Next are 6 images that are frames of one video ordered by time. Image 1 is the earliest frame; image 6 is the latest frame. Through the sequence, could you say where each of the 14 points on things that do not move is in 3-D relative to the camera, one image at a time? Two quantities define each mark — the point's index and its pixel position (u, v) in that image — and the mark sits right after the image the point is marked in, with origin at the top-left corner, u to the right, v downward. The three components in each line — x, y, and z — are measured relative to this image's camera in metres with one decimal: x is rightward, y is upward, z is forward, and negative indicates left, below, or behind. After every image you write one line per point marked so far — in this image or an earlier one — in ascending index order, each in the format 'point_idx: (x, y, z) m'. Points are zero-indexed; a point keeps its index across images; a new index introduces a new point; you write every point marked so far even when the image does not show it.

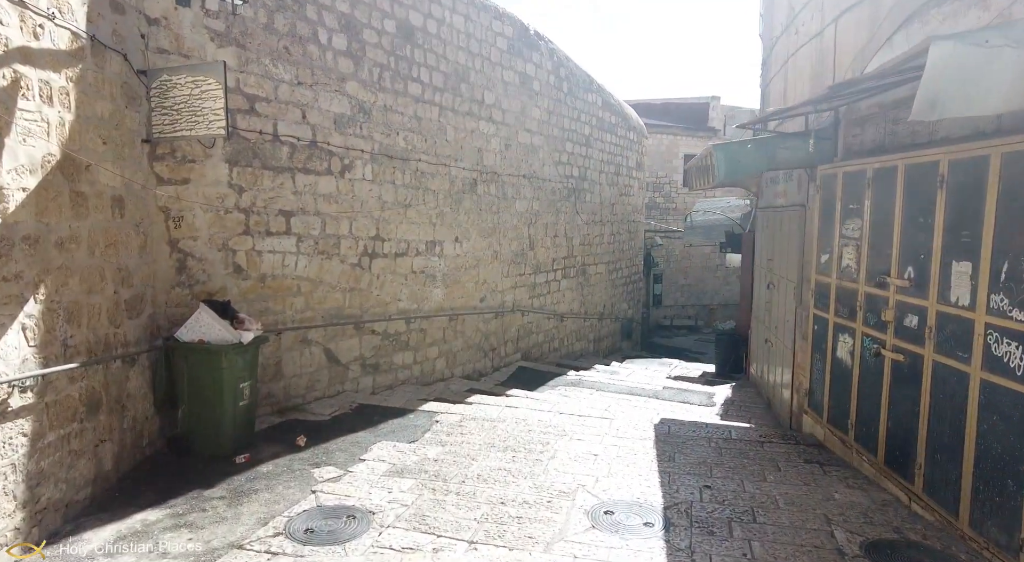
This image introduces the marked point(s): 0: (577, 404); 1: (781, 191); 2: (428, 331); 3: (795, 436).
0: (+0.6, -1.2, +6.8) m
1: (+2.5, +0.8, +6.9) m
2: (-0.8, -0.5, +7.4) m
3: (+2.0, -1.1, +5.2) m
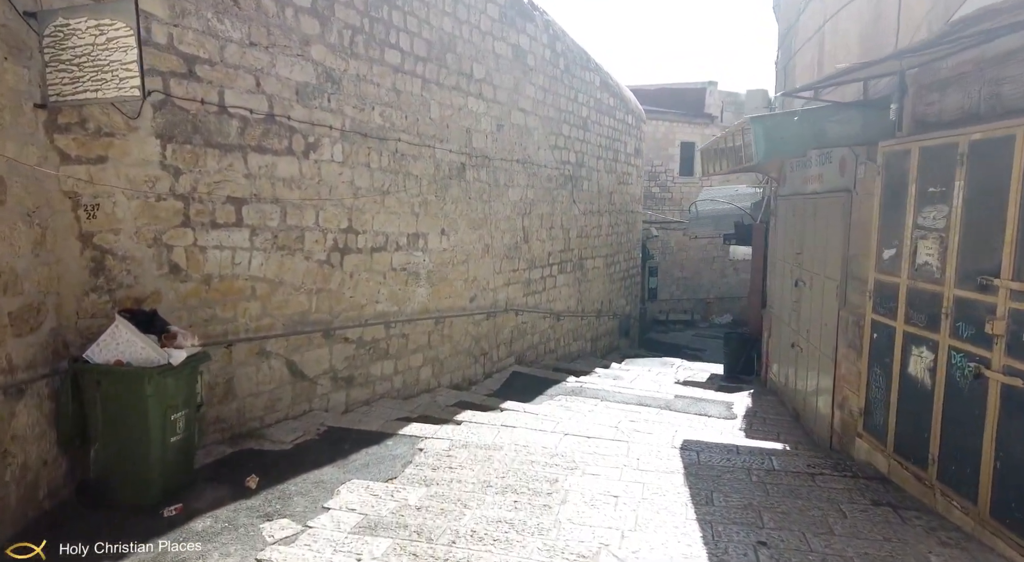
0: (+0.6, -1.1, +6.0) m
1: (+2.5, +0.9, +6.0) m
2: (-0.9, -0.5, +6.4) m
3: (+2.0, -1.1, +4.4) m
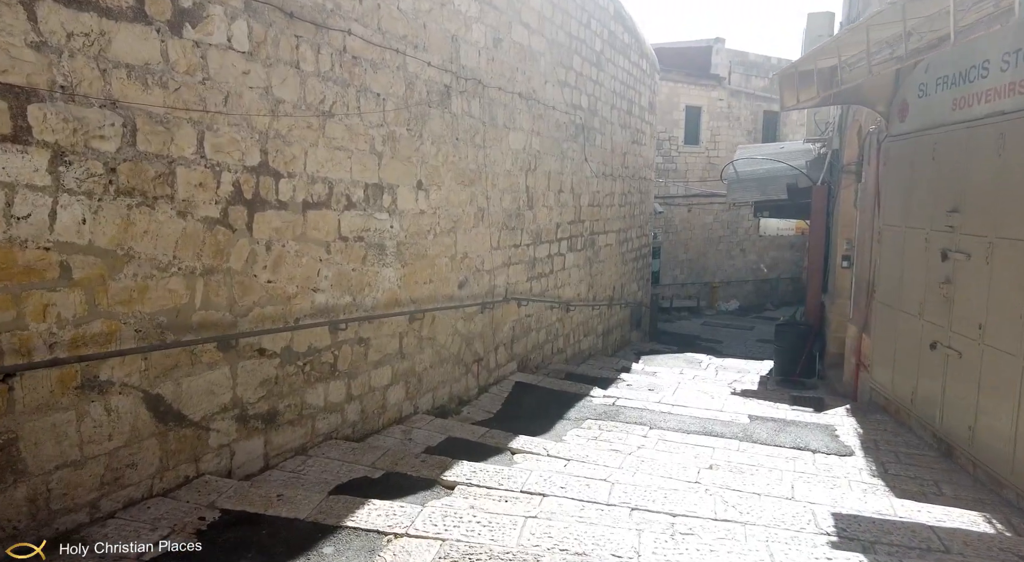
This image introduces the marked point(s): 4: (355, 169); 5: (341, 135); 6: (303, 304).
0: (+0.7, -1.0, +3.8) m
1: (+2.6, +1.0, +3.9) m
2: (-0.8, -0.4, +4.2) m
3: (+2.2, -1.0, +2.3) m
4: (-0.8, +0.6, +4.0) m
5: (-0.9, +0.8, +3.9) m
6: (-1.0, -0.1, +3.6) m
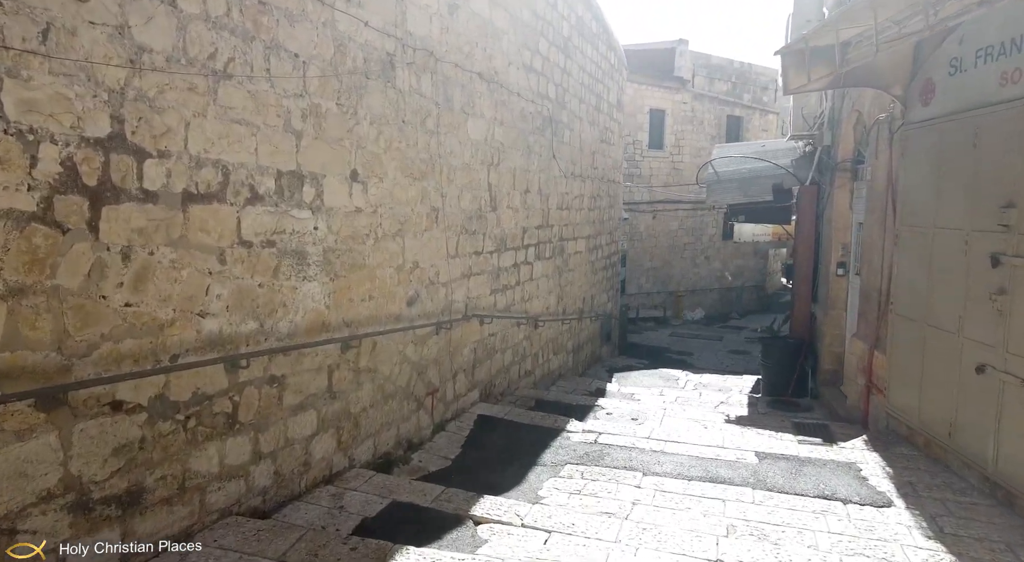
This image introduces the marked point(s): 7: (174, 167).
0: (+0.5, -1.1, +2.8) m
1: (+2.4, +1.0, +3.1) m
2: (-1.0, -0.4, +3.2) m
3: (+2.1, -1.0, +1.4) m
4: (-1.0, +0.5, +3.0) m
5: (-1.0, +0.7, +2.9) m
6: (-1.2, -0.2, +2.6) m
7: (-1.2, +0.4, +2.6) m
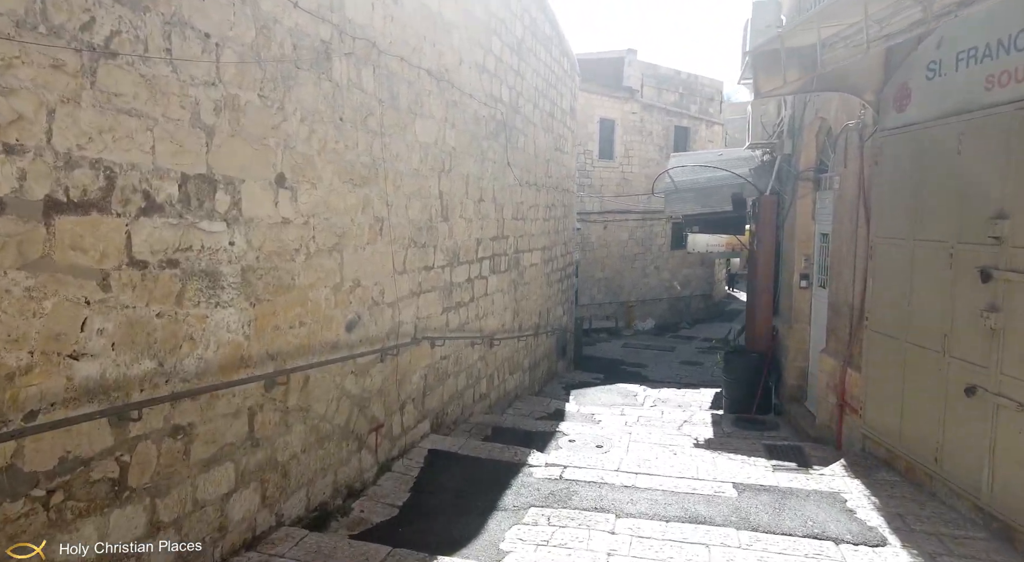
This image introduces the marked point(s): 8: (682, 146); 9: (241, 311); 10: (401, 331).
0: (+0.4, -1.1, +2.4) m
1: (+2.3, +0.9, +2.8) m
2: (-1.1, -0.5, +2.6) m
3: (+2.1, -1.1, +1.0) m
4: (-1.2, +0.4, +2.4) m
5: (-1.2, +0.6, +2.3) m
6: (-1.3, -0.3, +2.0) m
7: (-1.3, +0.3, +2.0) m
8: (+4.6, +3.6, +19.5) m
9: (-1.0, -0.1, +2.8) m
10: (-0.6, -0.3, +4.3) m
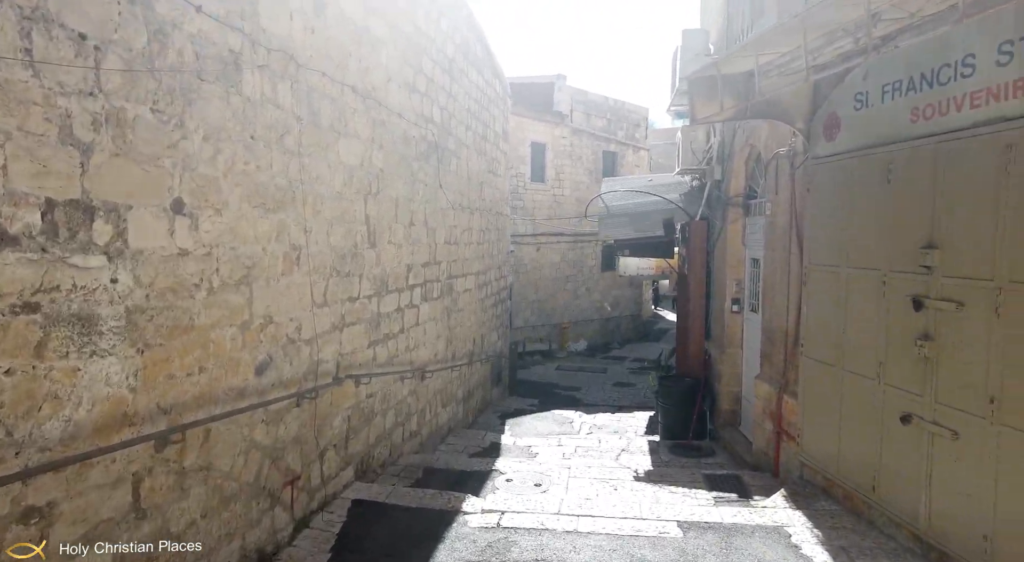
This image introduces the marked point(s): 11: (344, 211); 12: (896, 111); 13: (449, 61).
0: (+0.2, -1.3, +2.1) m
1: (+2.0, +0.8, +2.7) m
2: (-1.3, -0.7, +2.2) m
3: (+2.0, -1.1, +0.9) m
4: (-1.4, +0.3, +2.1) m
5: (-1.4, +0.5, +1.9) m
6: (-1.4, -0.4, +1.6) m
7: (-1.4, +0.2, +1.6) m
8: (+2.8, +3.0, +19.6) m
9: (-1.3, -0.2, +2.4) m
10: (-1.0, -0.5, +3.9) m
11: (-1.0, +0.4, +4.2) m
12: (+2.1, +0.9, +3.7) m
13: (-0.6, +2.0, +6.8) m
